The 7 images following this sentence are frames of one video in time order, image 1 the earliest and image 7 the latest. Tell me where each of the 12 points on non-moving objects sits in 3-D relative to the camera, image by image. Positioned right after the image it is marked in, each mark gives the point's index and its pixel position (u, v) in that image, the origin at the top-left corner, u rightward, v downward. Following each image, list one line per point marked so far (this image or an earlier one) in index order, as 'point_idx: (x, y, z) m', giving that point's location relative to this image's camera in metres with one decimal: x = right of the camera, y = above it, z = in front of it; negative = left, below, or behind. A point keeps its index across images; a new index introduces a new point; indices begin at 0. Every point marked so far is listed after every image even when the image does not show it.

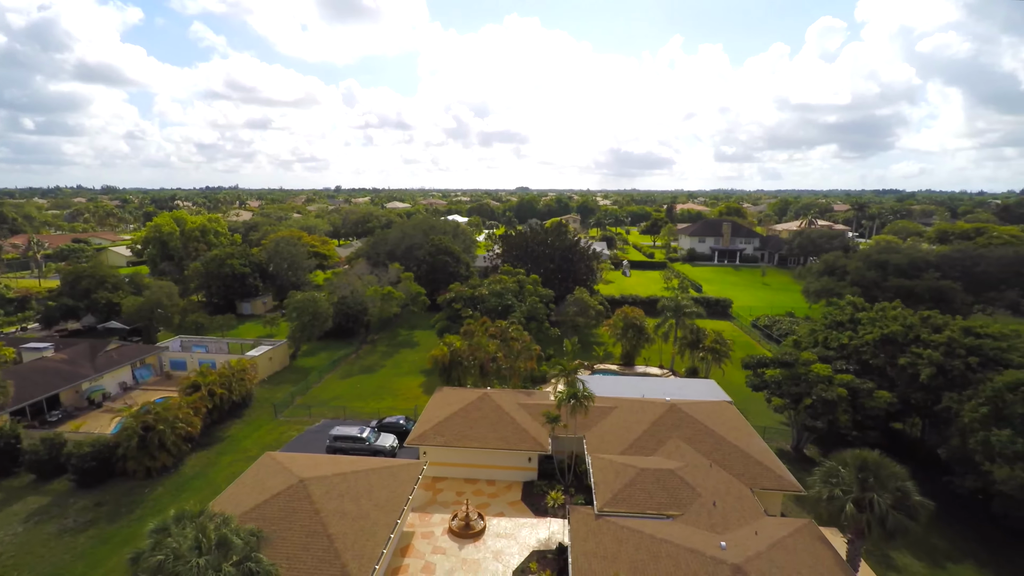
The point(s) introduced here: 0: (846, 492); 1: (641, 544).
0: (+13.0, -7.9, +18.3) m
1: (+4.8, -9.5, +17.4) m
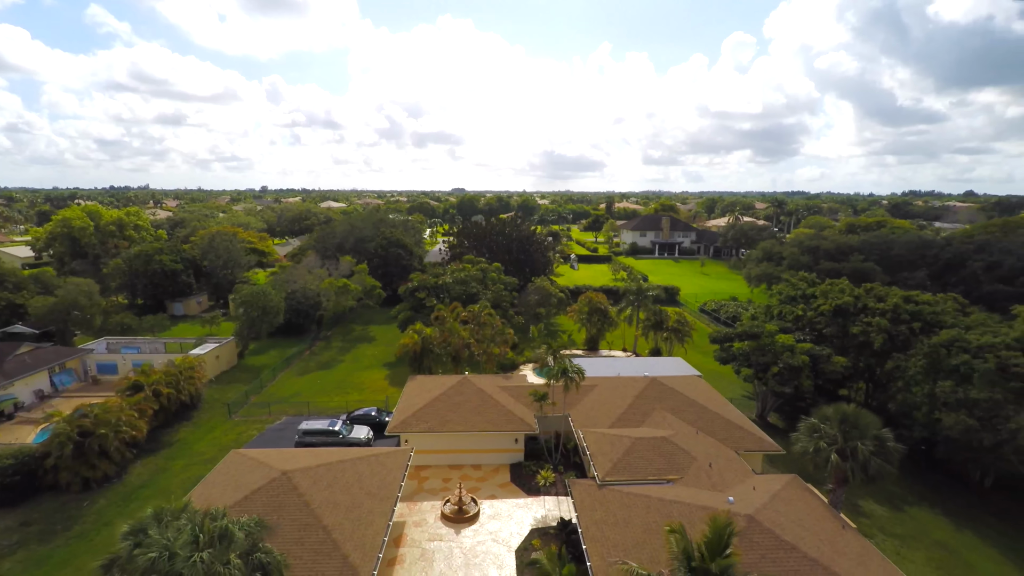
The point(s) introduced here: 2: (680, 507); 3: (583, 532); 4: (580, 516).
0: (+13.1, -6.4, +19.5) m
1: (+5.2, -8.2, +17.5) m
2: (+6.1, -7.9, +17.2) m
3: (+2.7, -9.0, +17.5) m
4: (+2.7, -8.8, +18.3) m
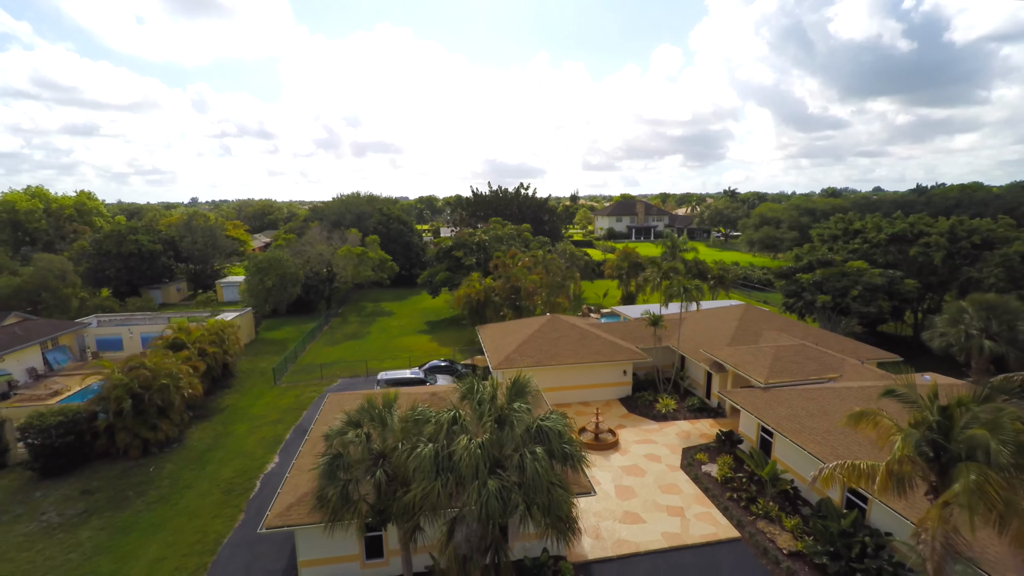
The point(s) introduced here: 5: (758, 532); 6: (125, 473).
0: (+19.1, -1.7, +19.3) m
1: (+11.5, -3.8, +16.4) m
2: (+12.5, -3.5, +16.2) m
3: (+9.1, -4.8, +16.1) m
4: (+9.0, -4.6, +17.0) m
5: (+7.5, -7.4, +14.4) m
6: (-14.8, -7.0, +18.0) m
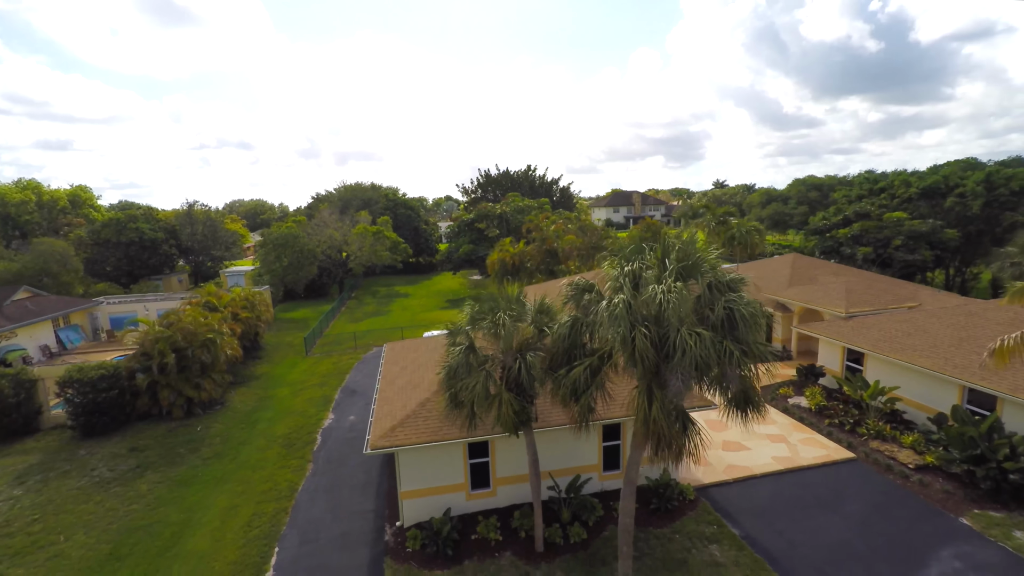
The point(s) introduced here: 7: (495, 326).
0: (+21.6, +1.3, +18.9) m
1: (+14.2, -1.0, +15.8) m
2: (+15.2, -0.7, +15.6) m
3: (+11.8, -2.0, +15.4) m
4: (+11.7, -1.8, +16.2) m
5: (+10.4, -4.7, +13.5) m
6: (-11.9, -5.0, +16.6) m
7: (-0.3, -0.7, +8.9) m
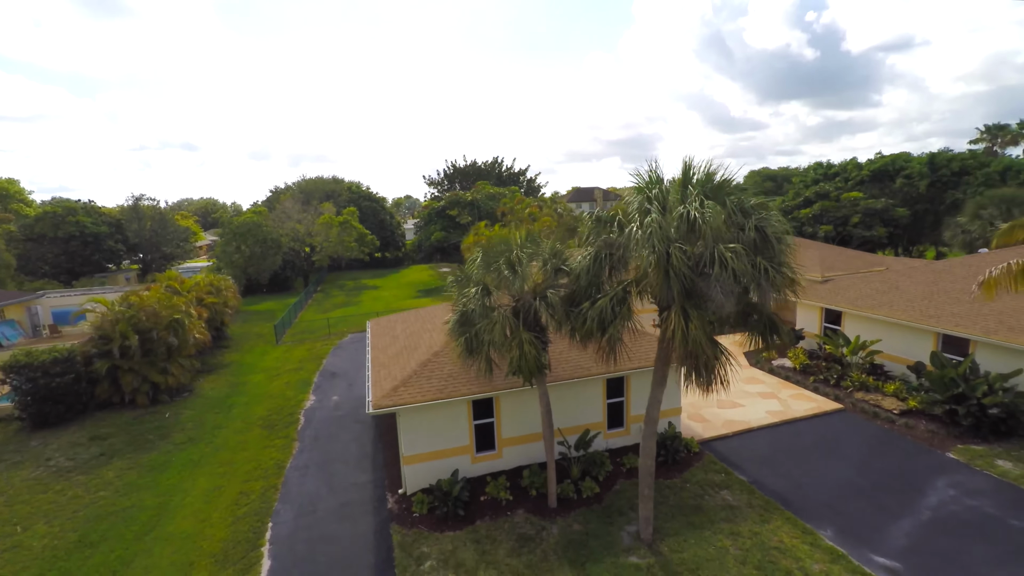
0: (+21.0, +2.9, +20.3) m
1: (+13.9, +0.4, +16.6) m
2: (+14.9, +0.8, +16.5) m
3: (+11.6, -0.7, +16.0) m
4: (+11.4, -0.5, +16.8) m
5: (+10.4, -3.3, +14.0) m
6: (-12.1, -4.2, +15.3) m
7: (0.0, +0.4, +8.5) m
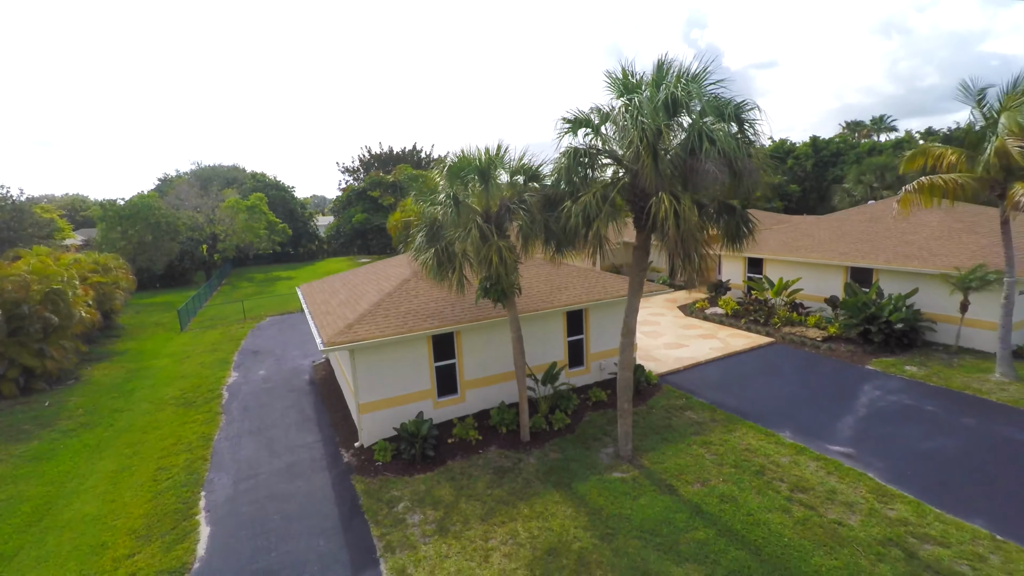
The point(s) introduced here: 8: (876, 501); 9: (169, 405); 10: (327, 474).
0: (+18.0, +5.1, +23.2) m
1: (+11.8, +2.4, +18.3) m
2: (+12.8, +2.8, +18.4) m
3: (+9.6, +1.3, +17.4) m
4: (+9.3, +1.4, +18.1) m
5: (+8.9, -1.4, +15.2) m
6: (-13.4, -3.2, +12.5) m
7: (-0.5, +2.0, +8.0) m
8: (+5.8, -3.4, +7.5) m
9: (-9.5, -3.2, +13.0) m
10: (-3.6, -3.6, +9.1) m
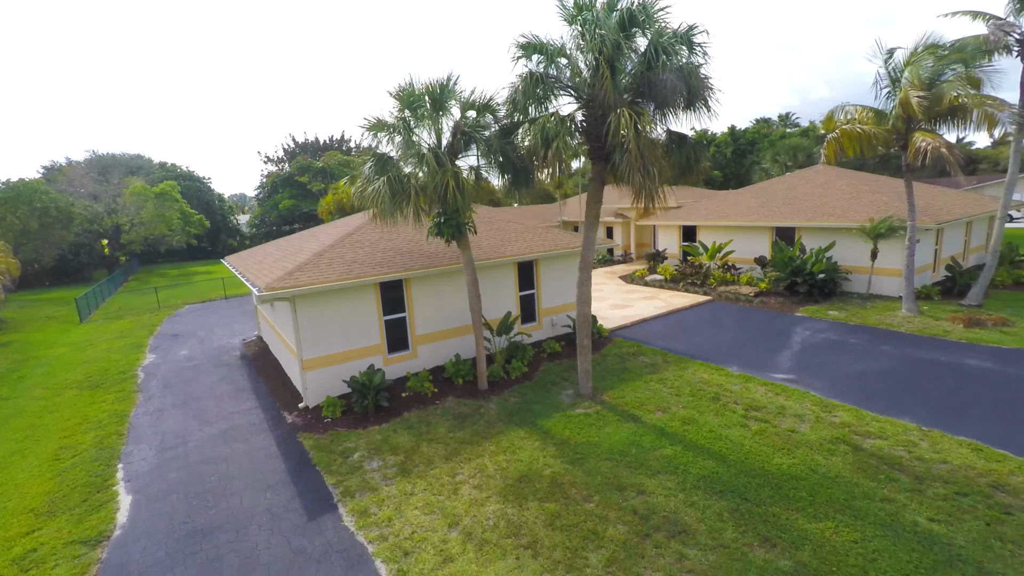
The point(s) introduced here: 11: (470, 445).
0: (+14.9, +6.7, +25.2) m
1: (+9.5, +3.8, +19.5) m
2: (+10.4, +4.2, +19.7) m
3: (+7.6, +2.6, +18.3) m
4: (+7.1, +2.8, +19.0) m
5: (+7.2, -0.1, +16.0) m
6: (-14.5, -2.5, +10.4) m
7: (-1.3, +3.1, +7.6) m
8: (+5.2, -2.1, +7.9) m
9: (-10.6, -2.4, +11.4) m
10: (-4.3, -2.6, +8.3) m
11: (-0.7, -2.5, +7.5) m
